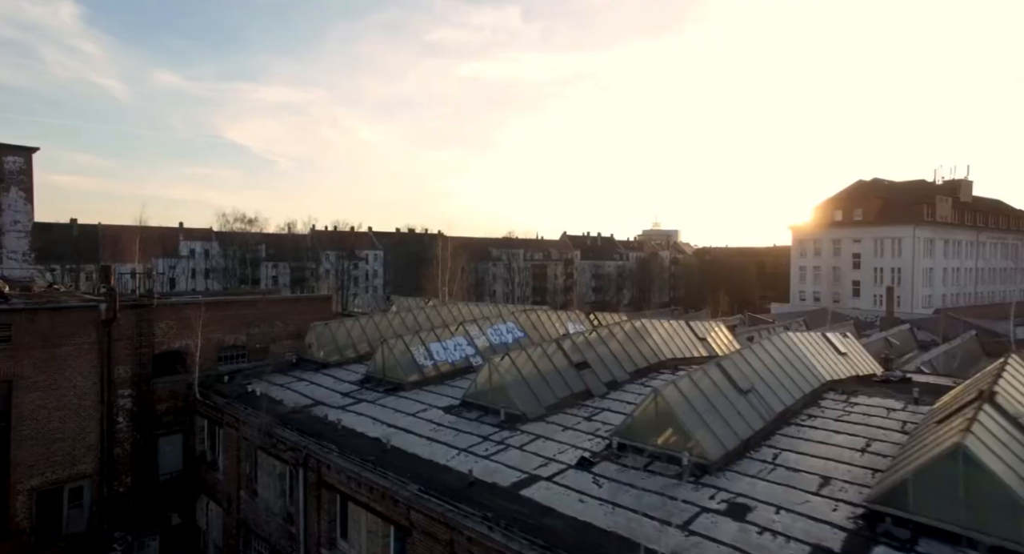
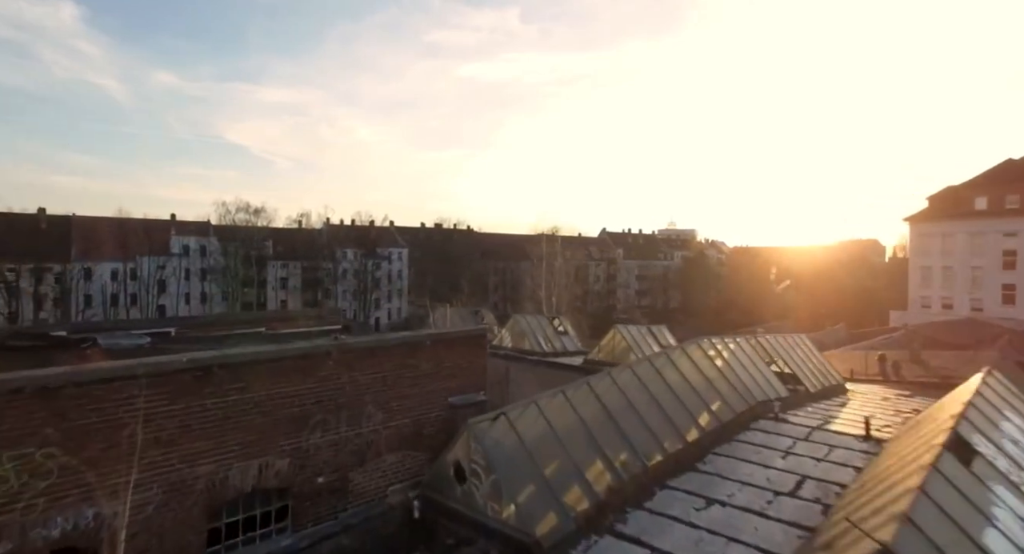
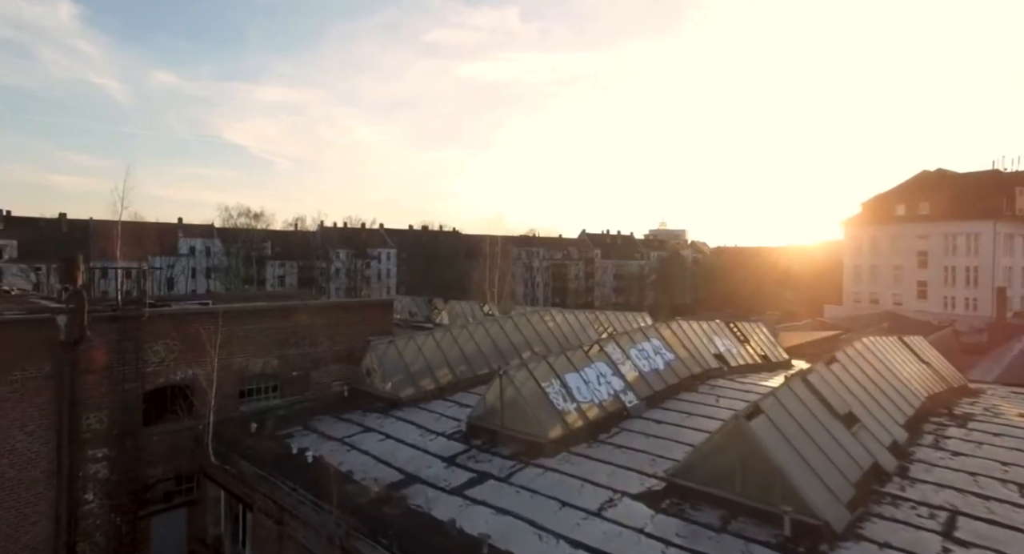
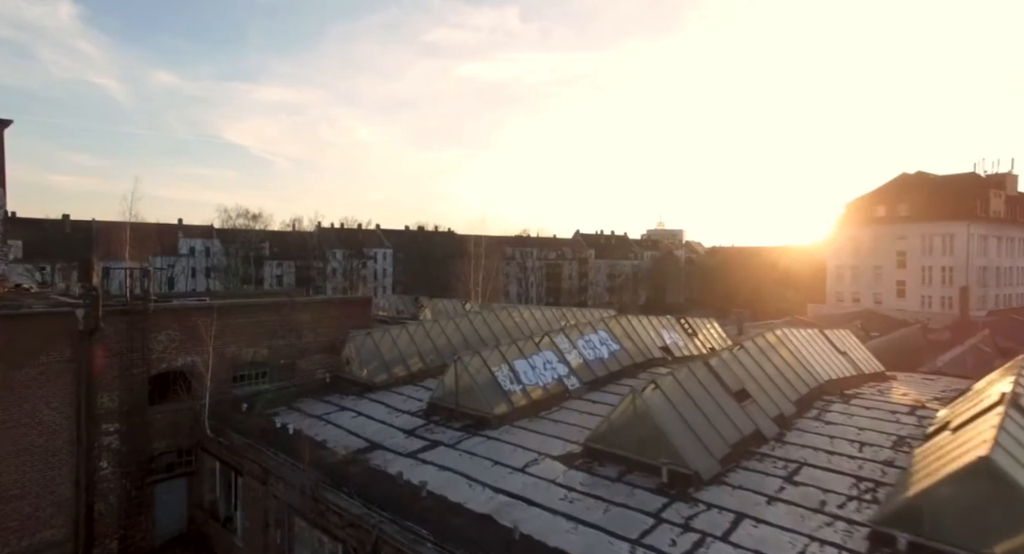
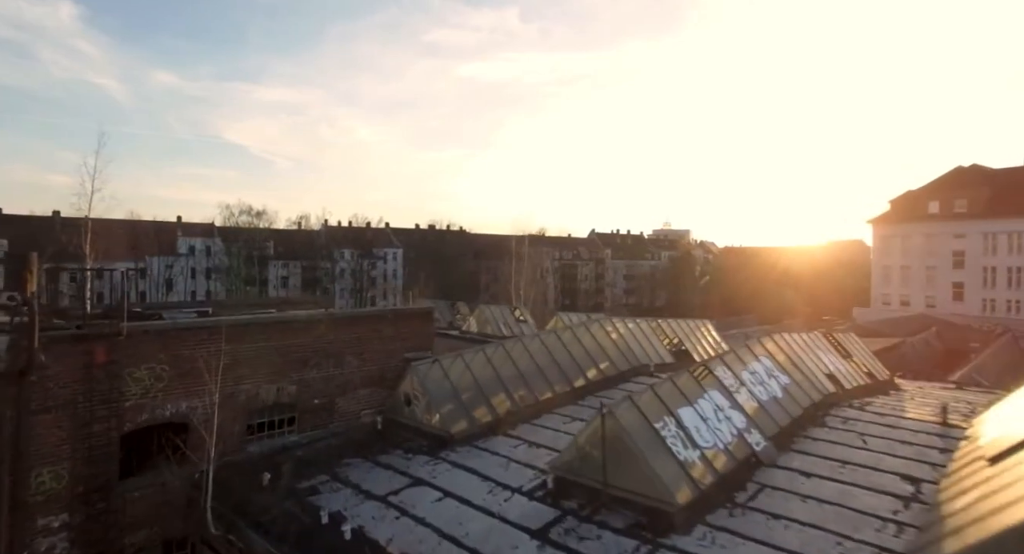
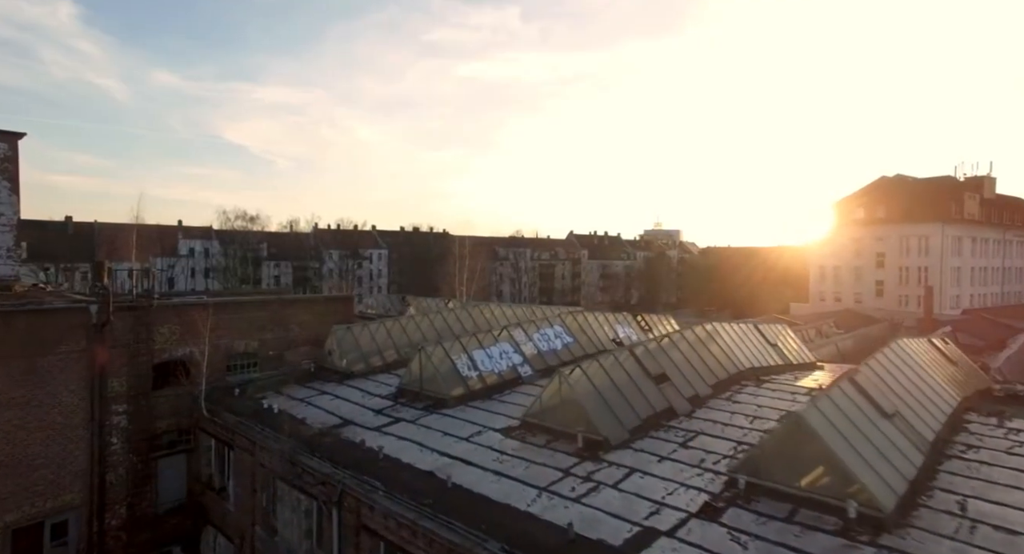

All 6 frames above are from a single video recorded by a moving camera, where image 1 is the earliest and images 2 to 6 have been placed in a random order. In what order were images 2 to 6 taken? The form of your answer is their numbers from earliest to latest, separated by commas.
6, 4, 3, 5, 2
